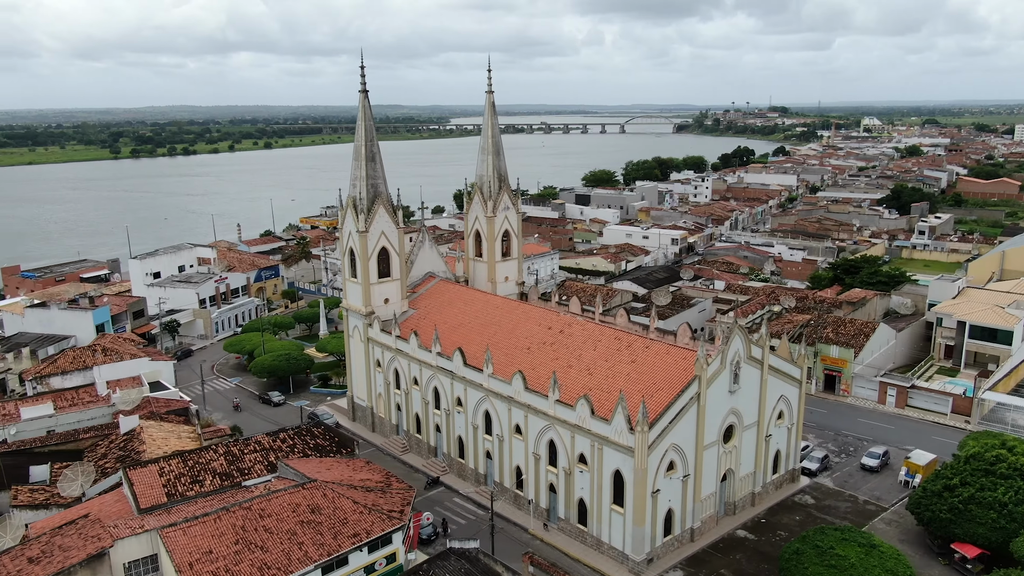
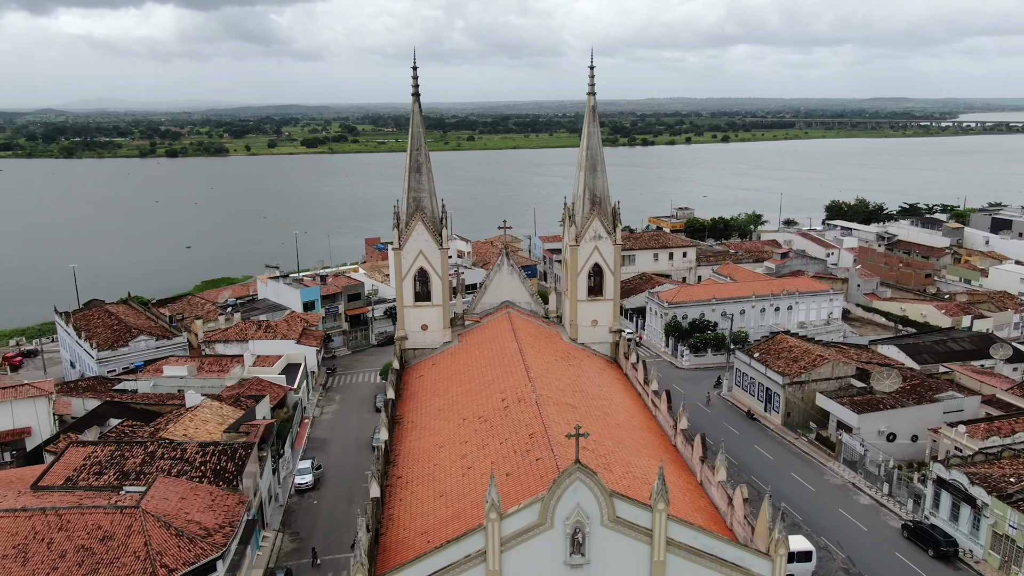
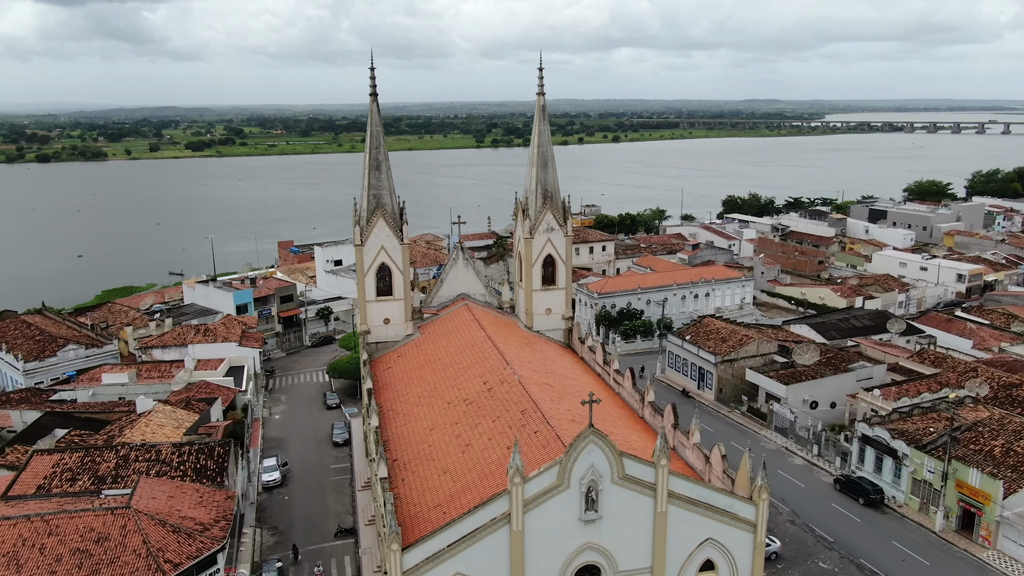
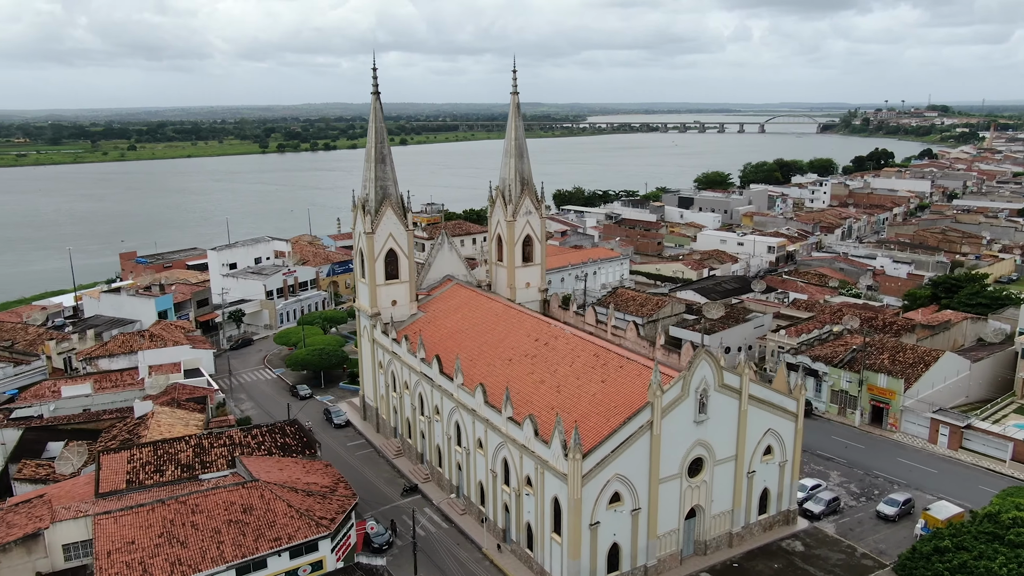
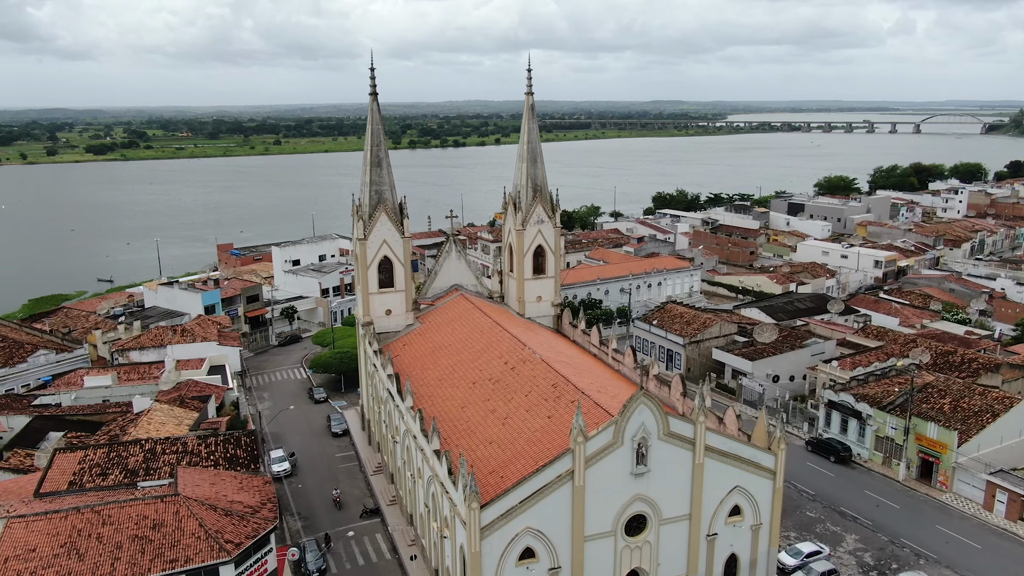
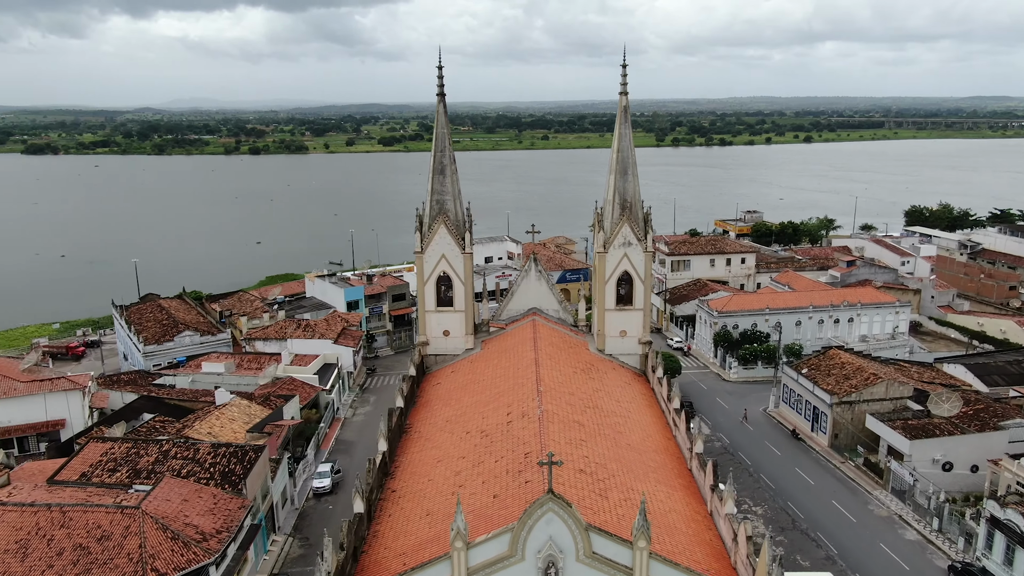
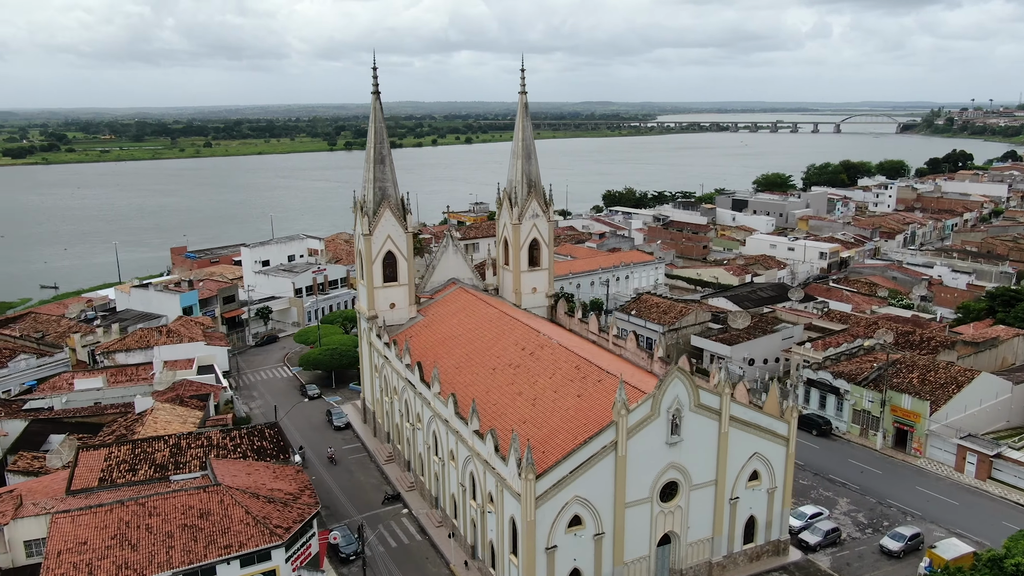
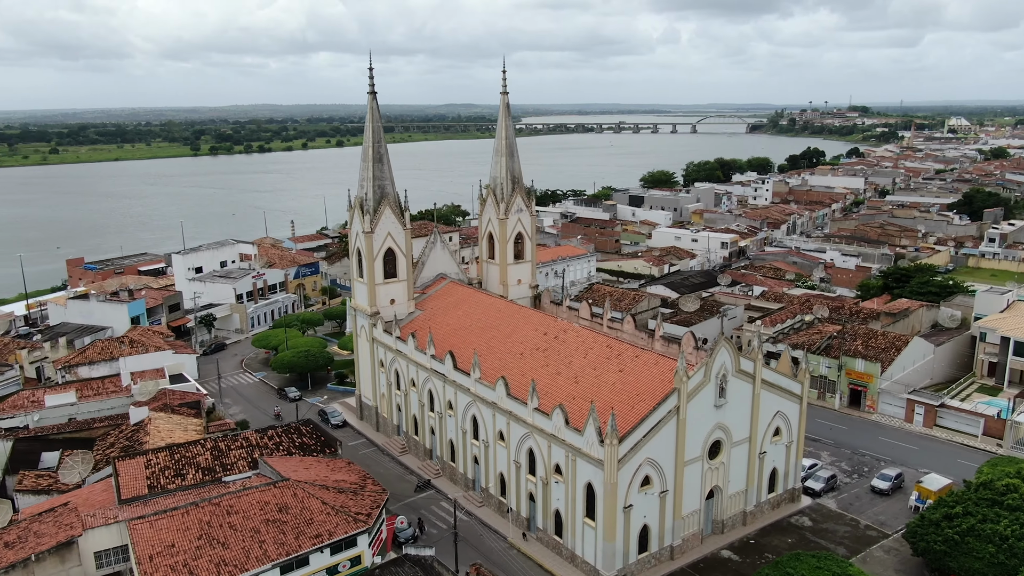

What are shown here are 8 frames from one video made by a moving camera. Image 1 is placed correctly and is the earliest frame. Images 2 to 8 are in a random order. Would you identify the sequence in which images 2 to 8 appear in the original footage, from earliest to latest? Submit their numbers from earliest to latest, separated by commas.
8, 4, 7, 5, 3, 2, 6
